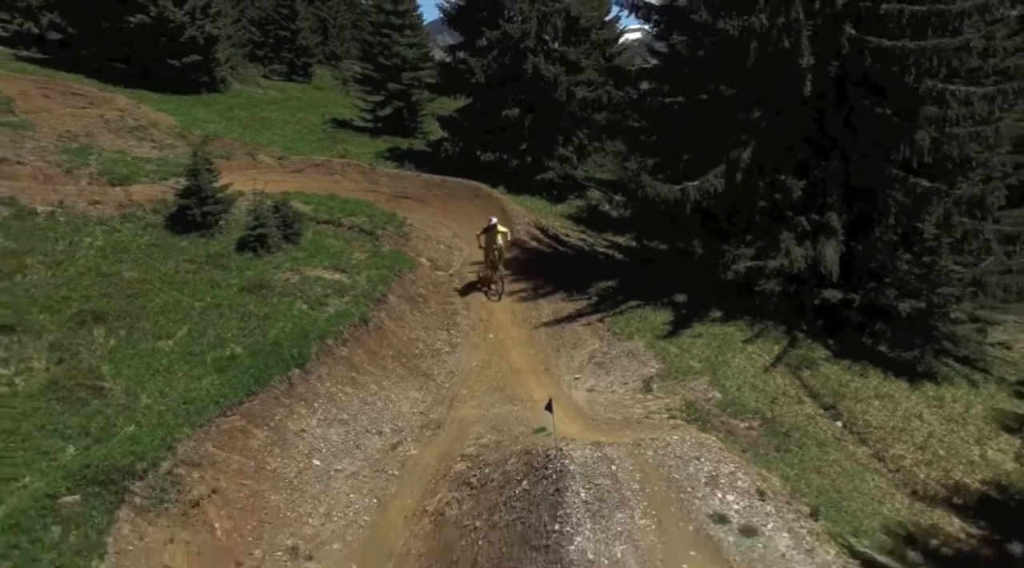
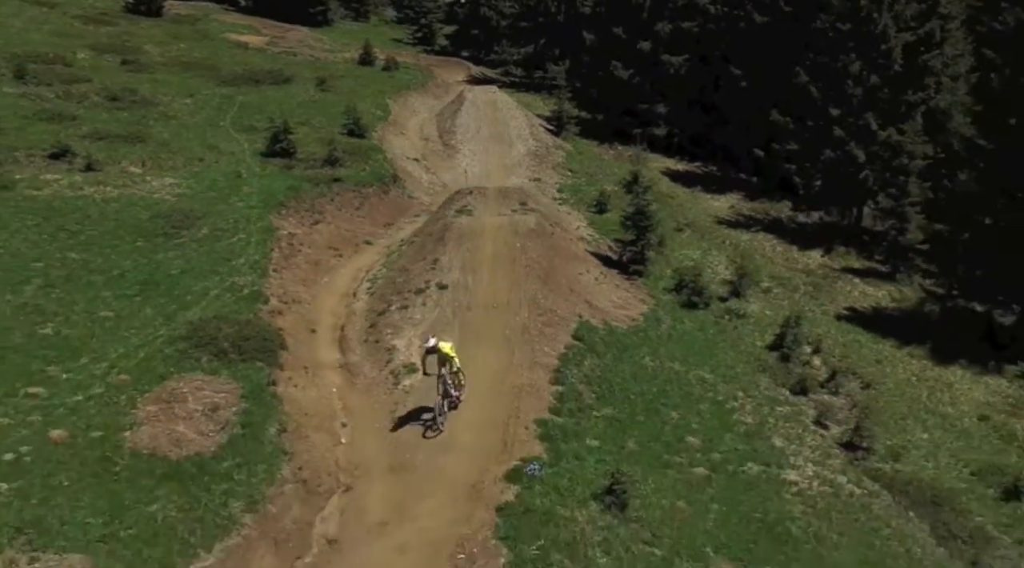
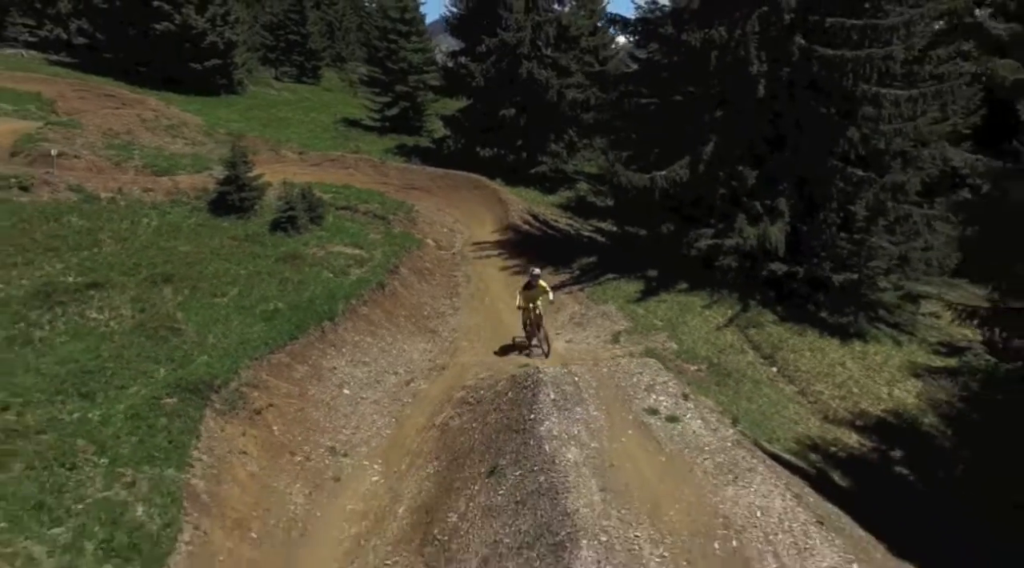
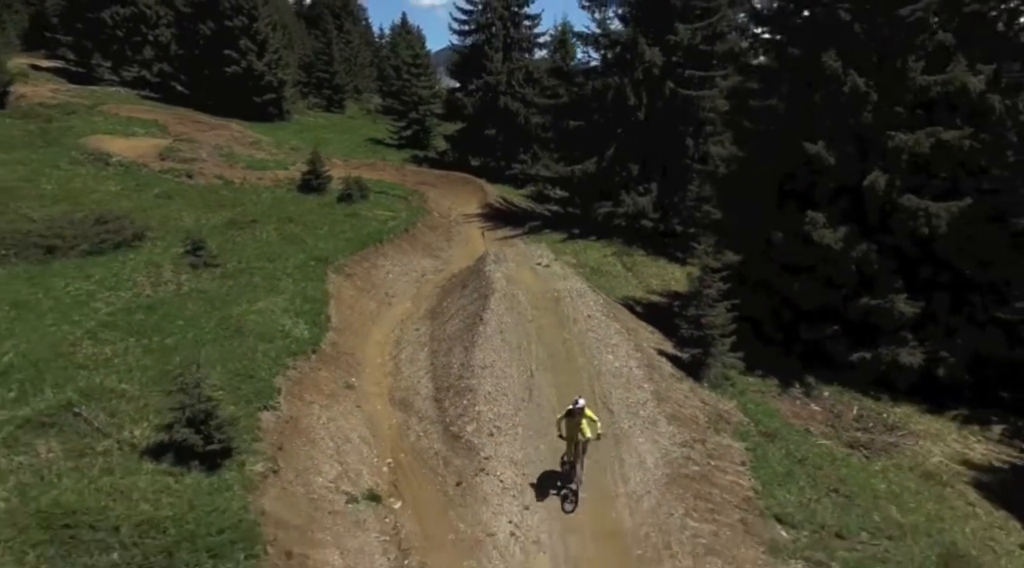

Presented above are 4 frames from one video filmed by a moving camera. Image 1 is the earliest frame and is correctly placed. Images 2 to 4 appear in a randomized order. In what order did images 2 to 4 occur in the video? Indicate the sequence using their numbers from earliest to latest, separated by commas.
3, 4, 2
